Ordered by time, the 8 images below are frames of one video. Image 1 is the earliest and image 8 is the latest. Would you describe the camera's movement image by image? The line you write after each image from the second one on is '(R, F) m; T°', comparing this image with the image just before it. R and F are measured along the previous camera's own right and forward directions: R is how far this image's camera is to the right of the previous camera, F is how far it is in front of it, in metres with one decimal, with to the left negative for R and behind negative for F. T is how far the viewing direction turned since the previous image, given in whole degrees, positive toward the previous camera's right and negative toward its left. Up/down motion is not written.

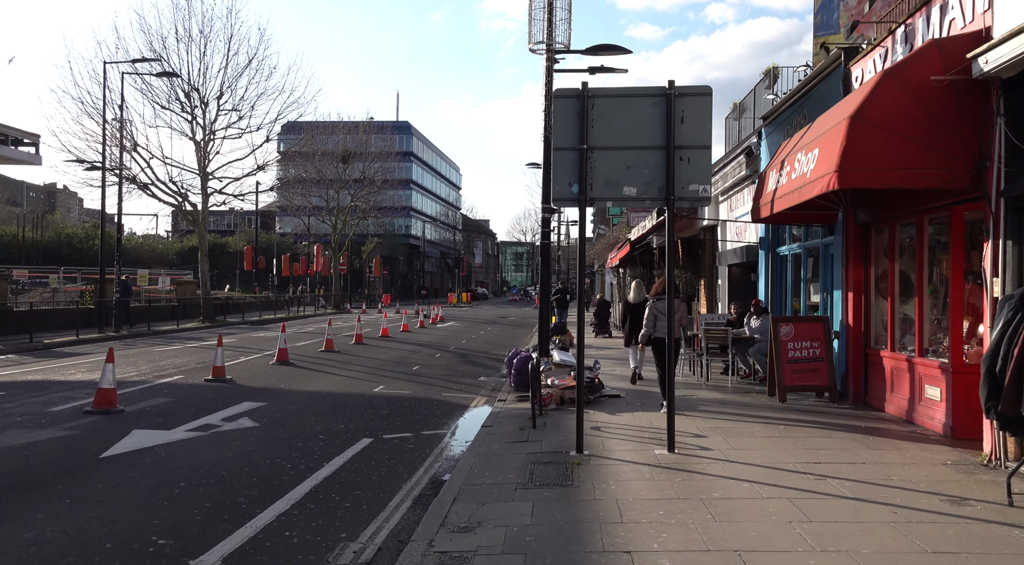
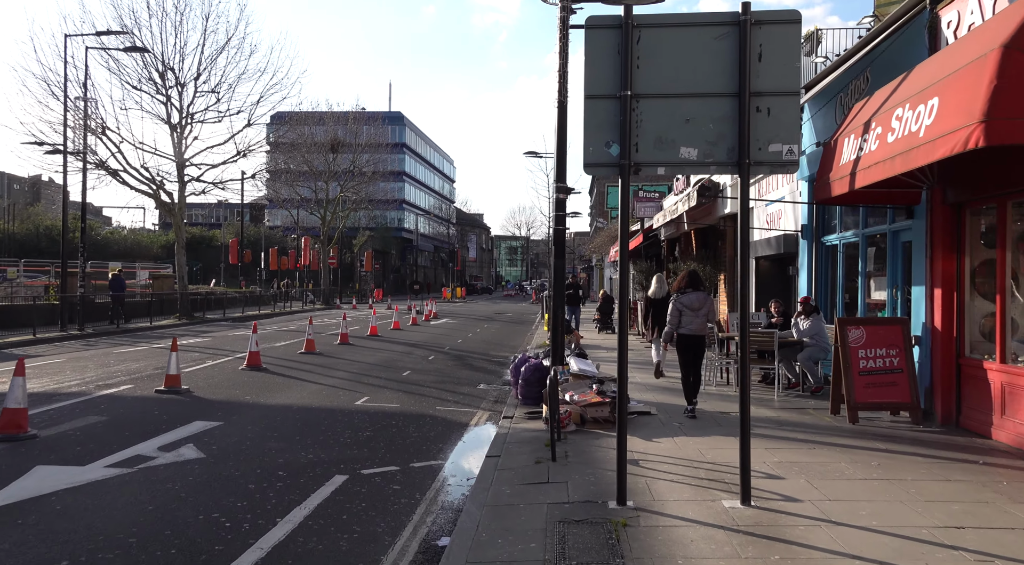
(-0.2, +1.9) m; 0°
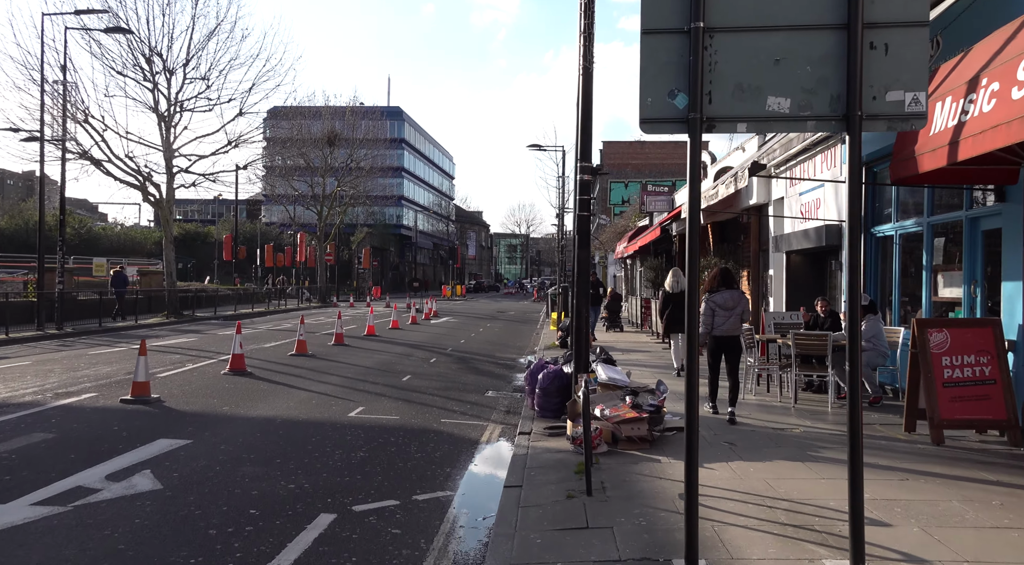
(-0.2, +1.3) m; 0°
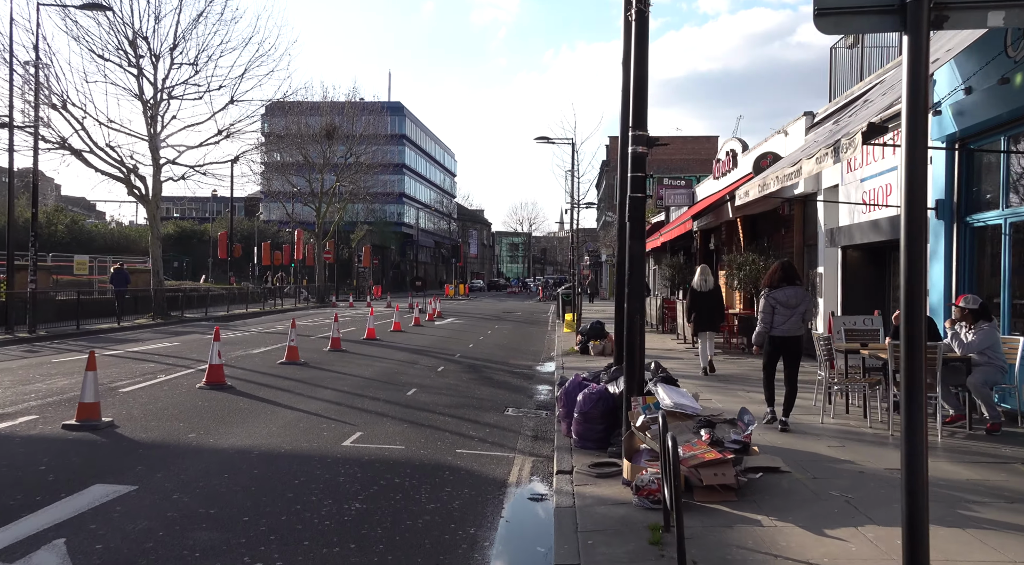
(-0.3, +1.8) m; 0°
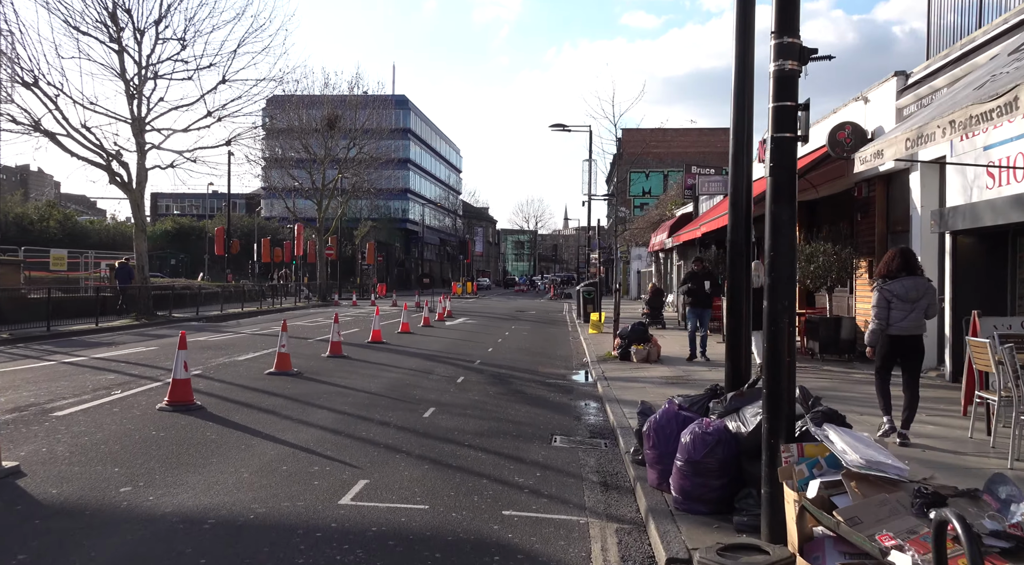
(-0.5, +2.4) m; 0°
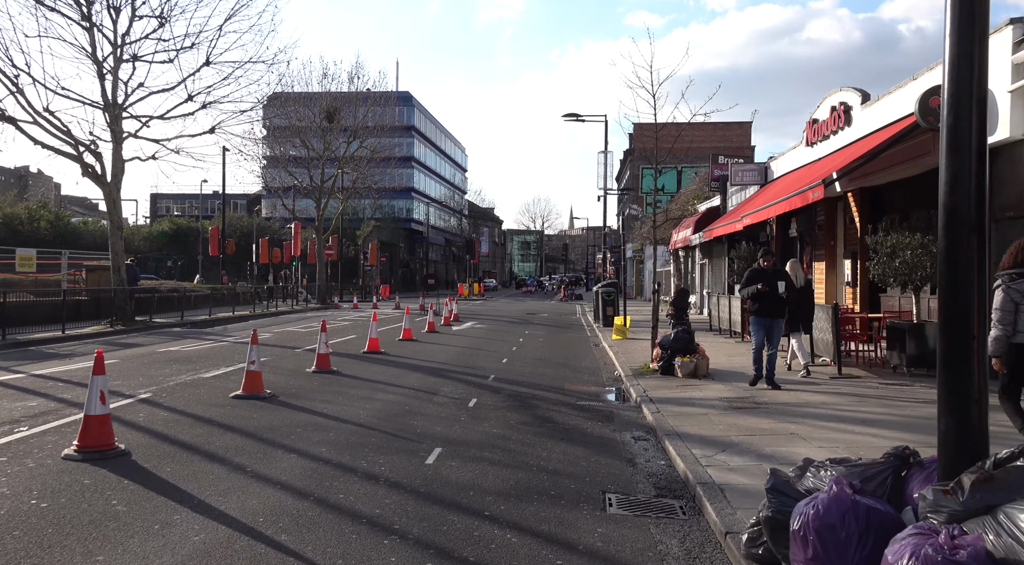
(-0.2, +2.3) m; 0°
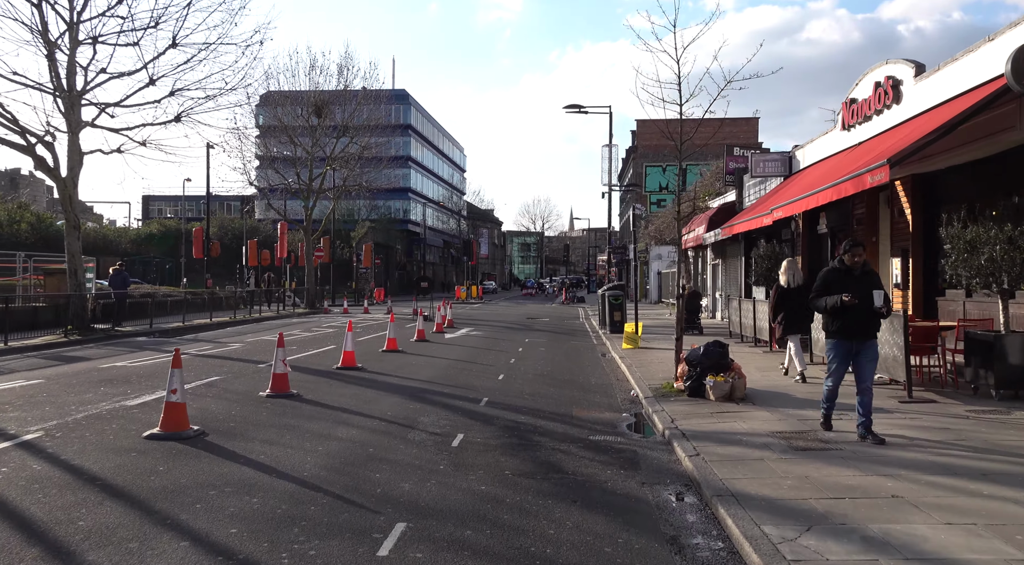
(+0.1, +2.1) m; 0°
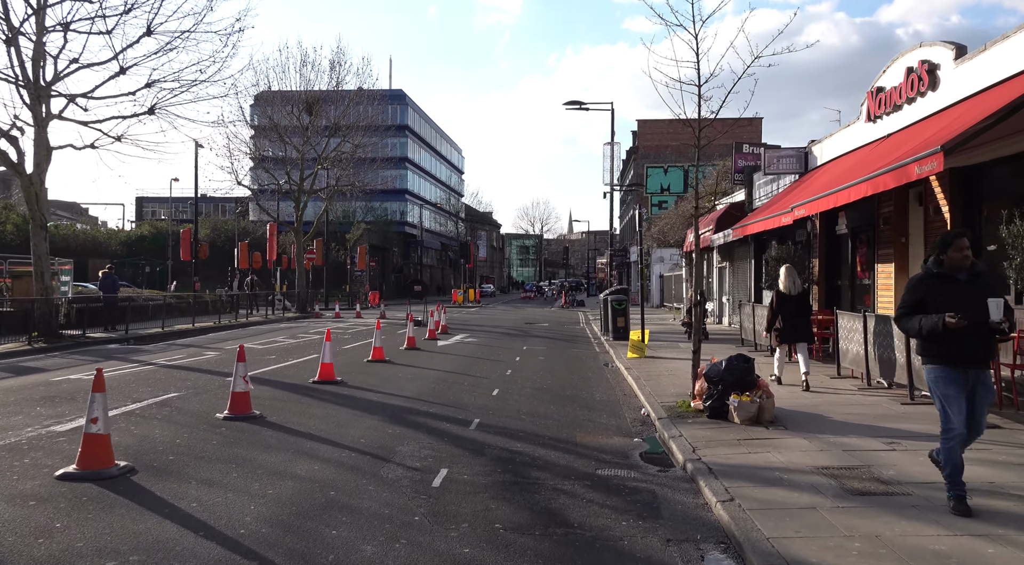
(0.0, +1.3) m; 0°
